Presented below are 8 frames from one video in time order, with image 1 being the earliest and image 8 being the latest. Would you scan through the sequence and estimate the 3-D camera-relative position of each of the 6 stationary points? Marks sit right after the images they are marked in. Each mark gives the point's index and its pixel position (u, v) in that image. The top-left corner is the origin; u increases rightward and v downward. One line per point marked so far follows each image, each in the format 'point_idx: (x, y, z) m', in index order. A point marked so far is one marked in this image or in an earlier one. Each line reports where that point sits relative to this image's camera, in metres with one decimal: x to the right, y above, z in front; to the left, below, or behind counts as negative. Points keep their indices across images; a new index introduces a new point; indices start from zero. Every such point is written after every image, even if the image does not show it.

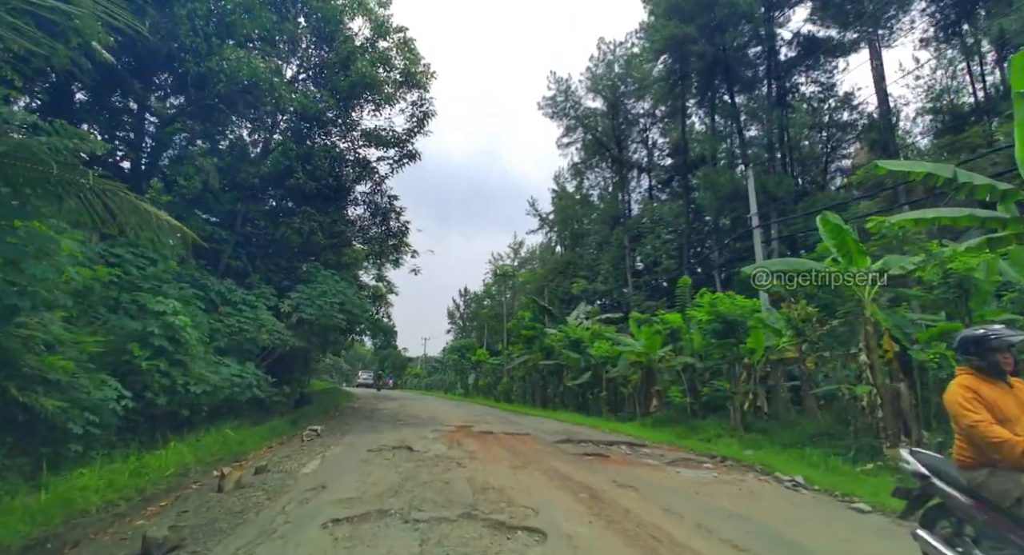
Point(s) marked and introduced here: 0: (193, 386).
0: (-5.1, -1.7, +8.3) m
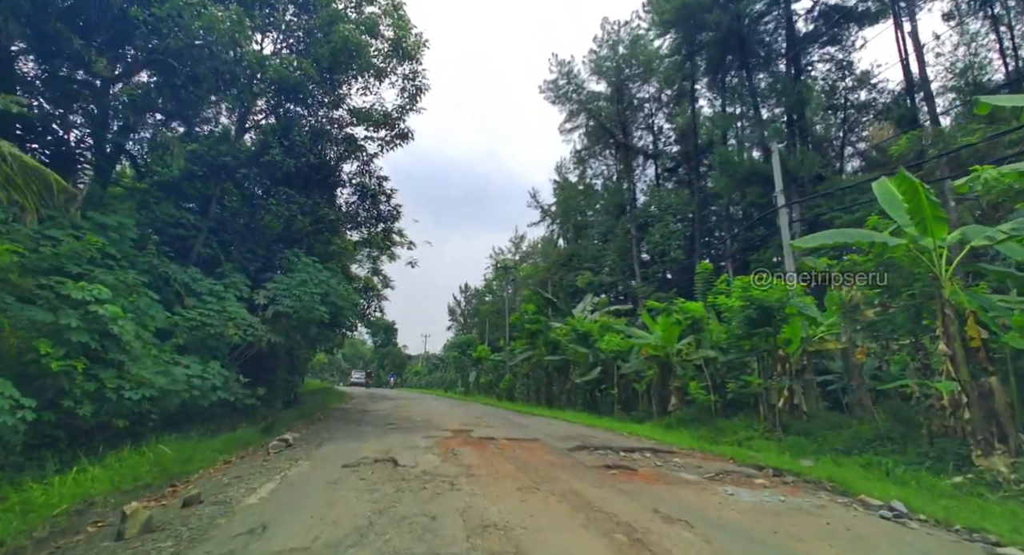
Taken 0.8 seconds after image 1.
0: (-5.0, -1.5, +6.8) m
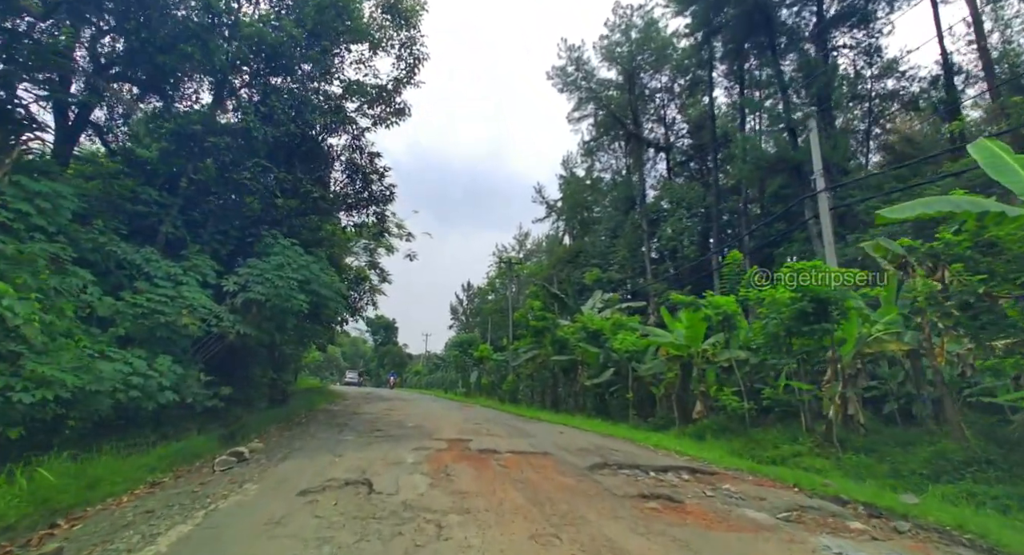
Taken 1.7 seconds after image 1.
0: (-4.9, -1.1, +5.2) m
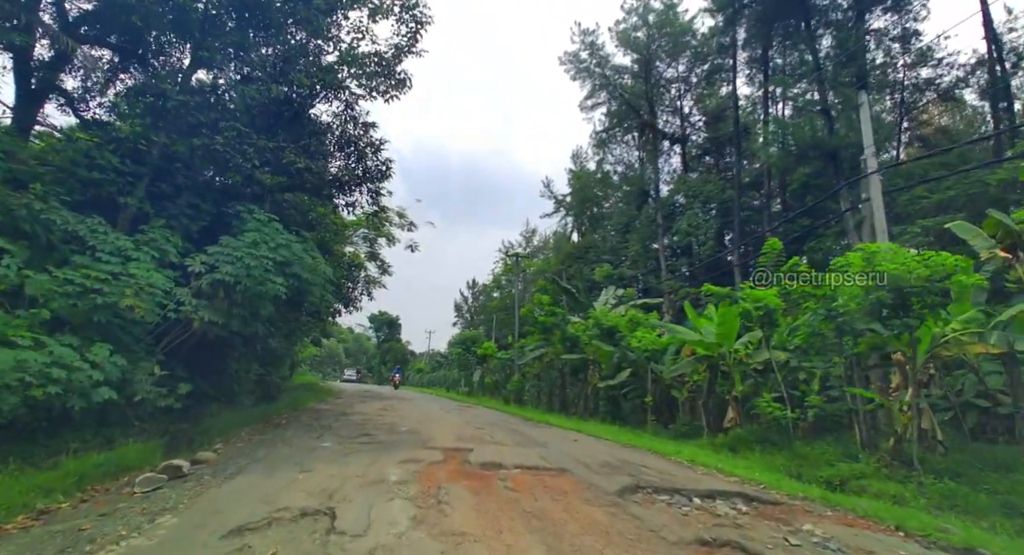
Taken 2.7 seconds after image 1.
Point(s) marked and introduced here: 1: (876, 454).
0: (-4.8, -0.8, +3.8) m
1: (+5.9, -2.8, +8.4) m
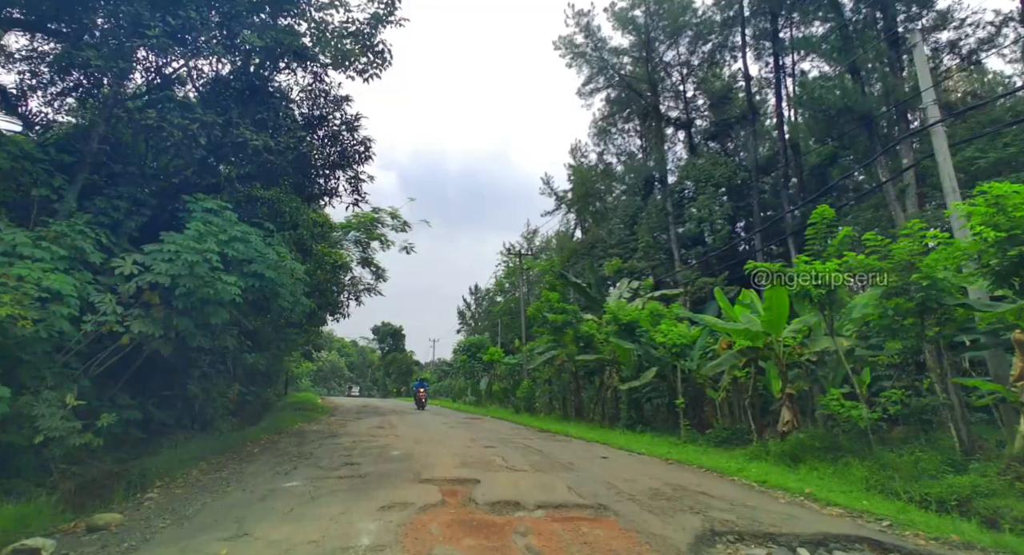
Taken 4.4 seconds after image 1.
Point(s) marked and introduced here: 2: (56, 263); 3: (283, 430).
0: (-4.7, -0.8, +2.1) m
1: (+6.1, -2.3, +6.6) m
2: (-5.6, +0.2, +6.3) m
3: (-6.0, -4.0, +13.7) m
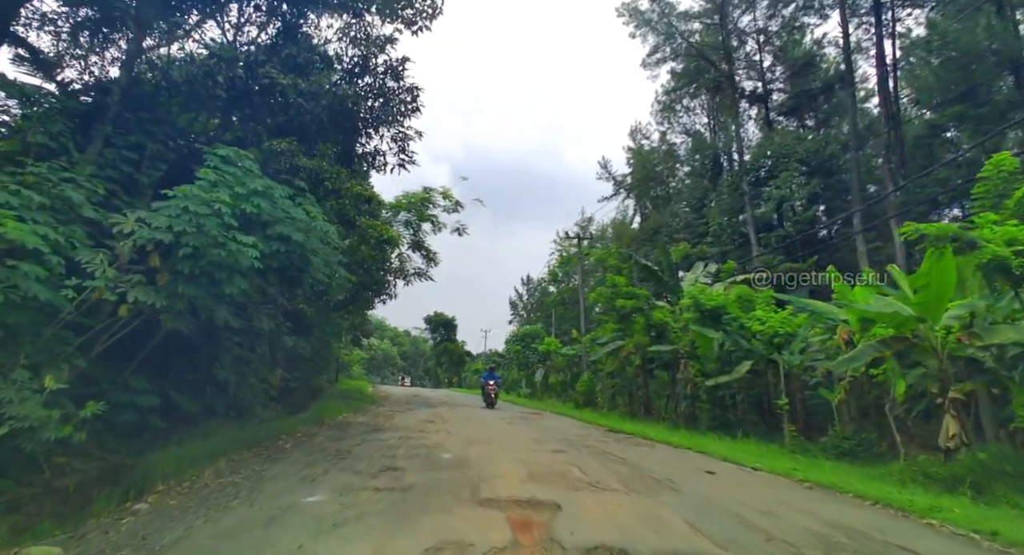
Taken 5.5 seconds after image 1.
0: (-4.2, -0.4, +0.8) m
1: (+6.9, -1.9, +4.3) m
2: (-4.7, +0.6, +5.1) m
3: (-4.5, -3.4, +12.5) m
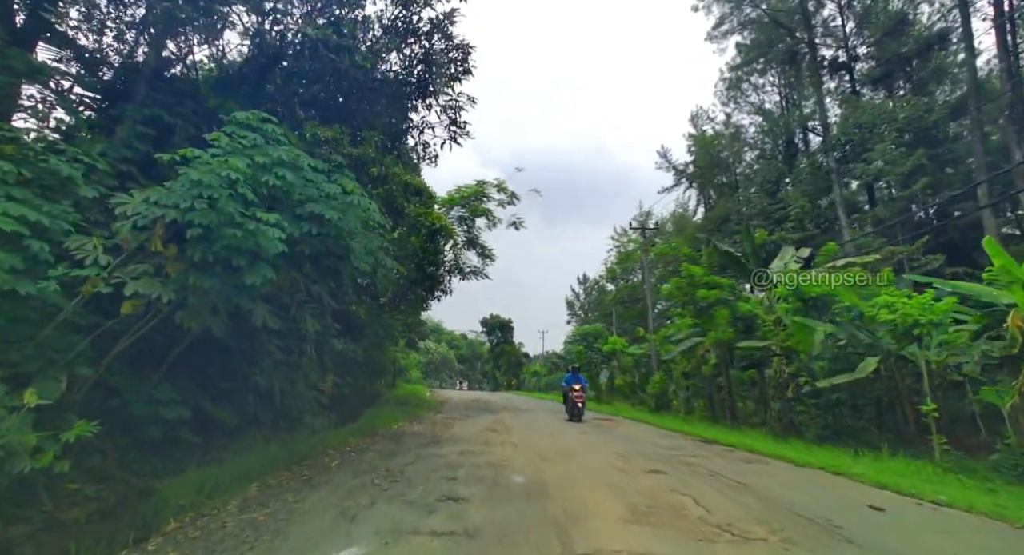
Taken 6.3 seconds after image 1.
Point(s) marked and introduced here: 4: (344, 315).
0: (-4.0, -0.3, -0.2) m
1: (+7.5, -1.5, +2.1) m
2: (-4.0, +0.7, +4.1) m
3: (-2.9, -3.4, +11.4) m
4: (-3.8, -0.9, +11.9) m
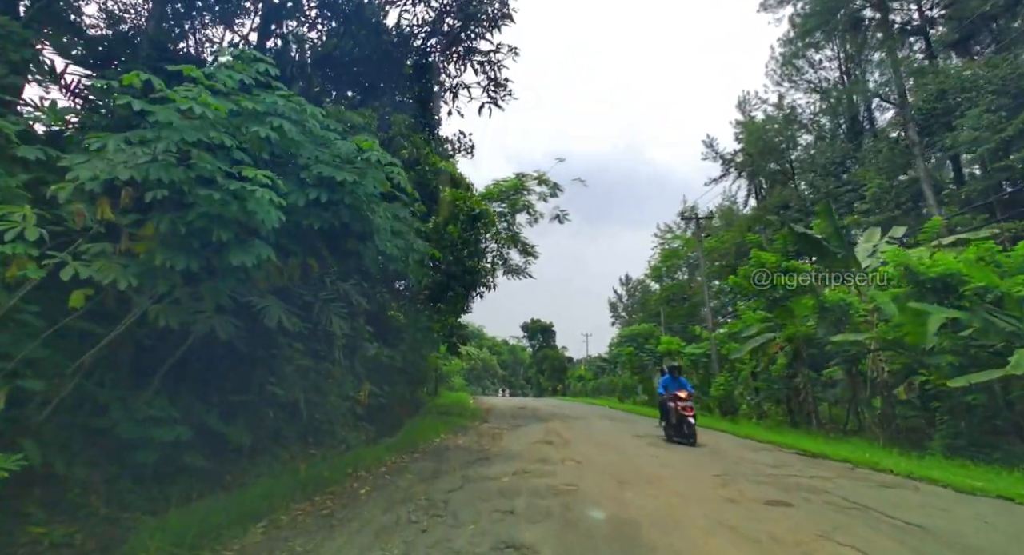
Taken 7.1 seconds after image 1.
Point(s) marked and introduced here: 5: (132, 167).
0: (-3.8, -0.1, -1.4) m
1: (+7.9, -0.9, +0.1) m
2: (-3.6, +0.8, +3.0) m
3: (-1.8, -3.3, +10.2) m
4: (-2.8, -0.8, +10.7) m
5: (-2.5, +0.7, +3.4) m
